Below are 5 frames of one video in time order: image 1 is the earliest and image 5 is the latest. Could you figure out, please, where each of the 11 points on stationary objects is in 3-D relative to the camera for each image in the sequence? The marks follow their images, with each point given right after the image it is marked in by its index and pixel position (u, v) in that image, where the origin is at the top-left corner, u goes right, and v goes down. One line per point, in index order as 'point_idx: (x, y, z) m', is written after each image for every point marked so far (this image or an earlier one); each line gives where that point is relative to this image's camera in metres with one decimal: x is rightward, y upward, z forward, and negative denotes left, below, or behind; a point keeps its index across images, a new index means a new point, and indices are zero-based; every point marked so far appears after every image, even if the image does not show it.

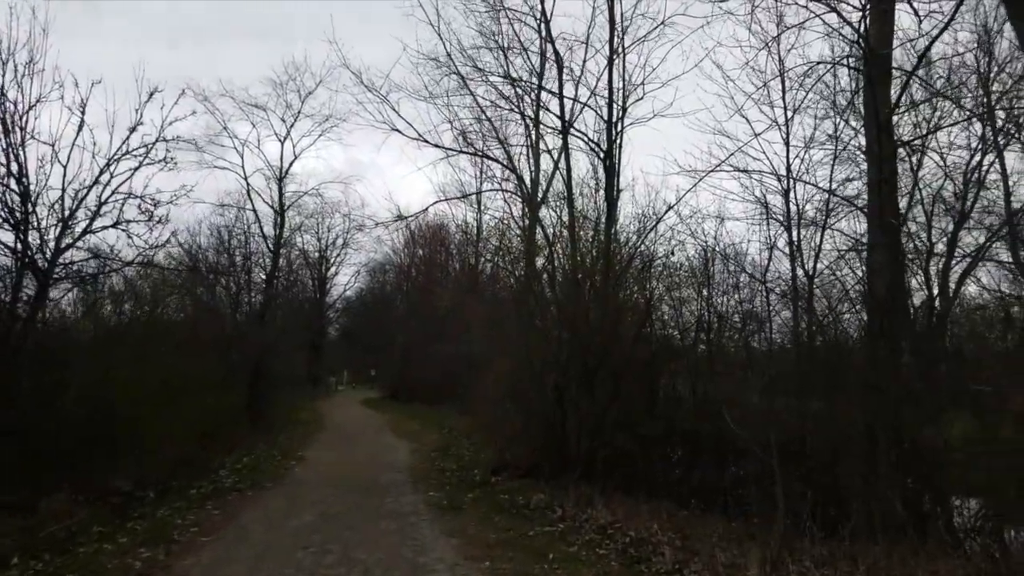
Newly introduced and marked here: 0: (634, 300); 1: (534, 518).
0: (+1.8, -0.2, +12.2) m
1: (+0.2, -2.5, +8.8) m
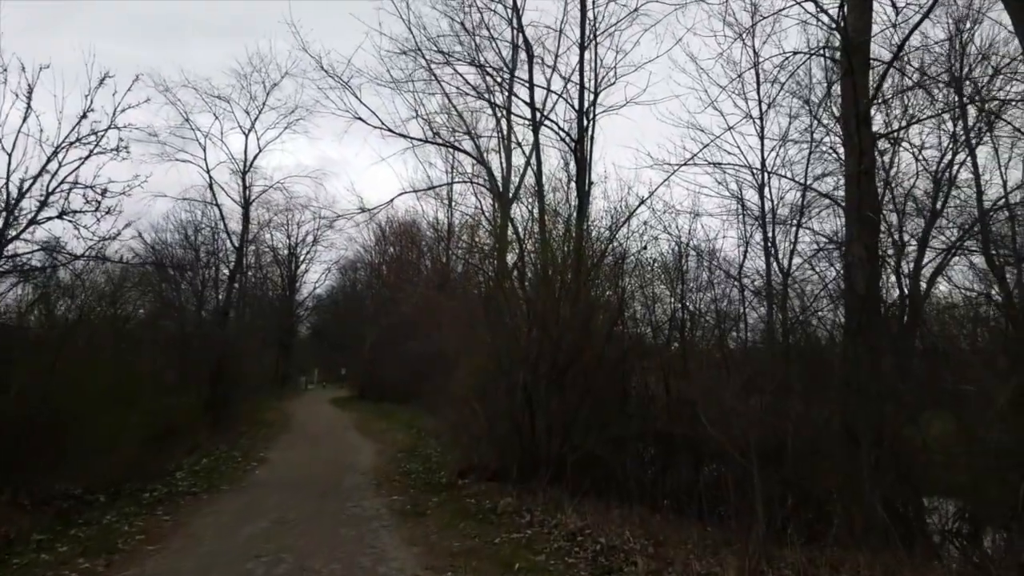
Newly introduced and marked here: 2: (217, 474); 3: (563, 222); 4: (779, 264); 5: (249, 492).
0: (+1.3, -0.1, +11.9) m
1: (-0.1, -2.4, +8.4) m
2: (-4.7, -3.0, +13.1) m
3: (+0.7, +0.9, +11.8) m
4: (+4.7, +0.4, +14.6) m
5: (-3.7, -2.8, +11.4) m
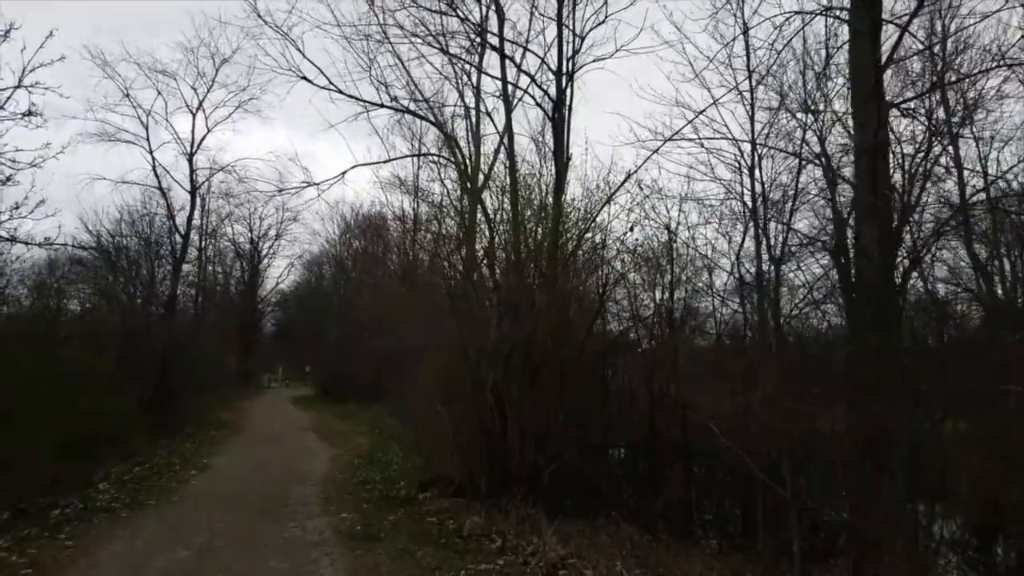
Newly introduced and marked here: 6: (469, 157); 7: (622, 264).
0: (+0.9, 0.0, +10.6) m
1: (-0.4, -2.3, +7.1) m
2: (-5.2, -2.8, +11.6) m
3: (+0.3, +1.1, +10.5) m
4: (+4.2, +0.6, +13.4) m
5: (-4.1, -2.7, +10.0) m
6: (-0.6, +1.8, +11.5) m
7: (+1.5, +0.3, +11.5) m
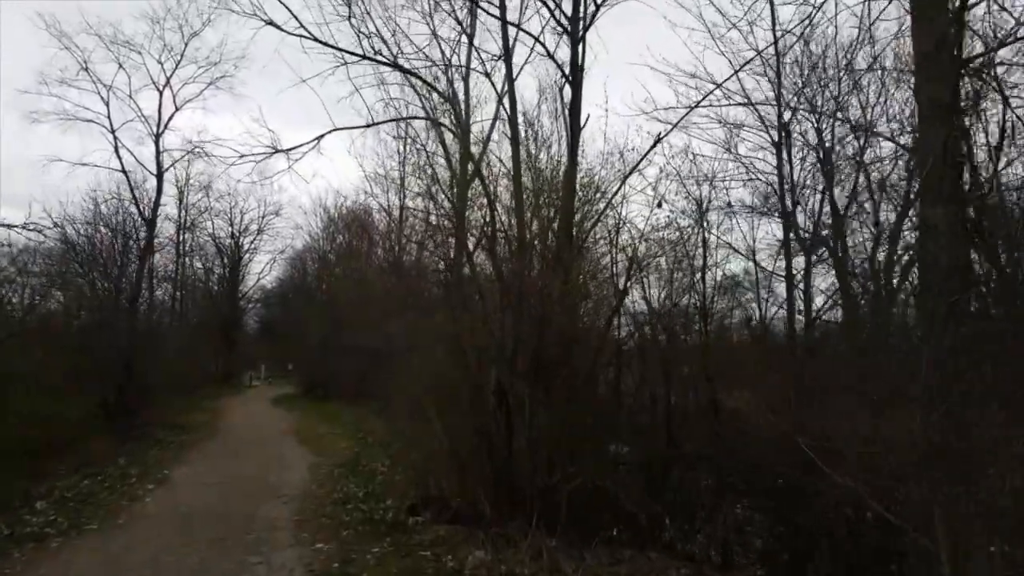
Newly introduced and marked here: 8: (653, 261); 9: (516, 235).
0: (+1.0, +0.2, +9.2) m
1: (-0.3, -2.1, +5.6) m
2: (-5.1, -2.7, +10.0) m
3: (+0.4, +1.2, +9.1) m
4: (+4.2, +0.7, +12.0) m
5: (-4.0, -2.5, +8.5) m
6: (-0.6, +2.0, +10.1) m
7: (+1.6, +0.5, +10.1) m
8: (+1.8, +0.4, +10.5) m
9: (+0.1, +0.6, +8.8) m
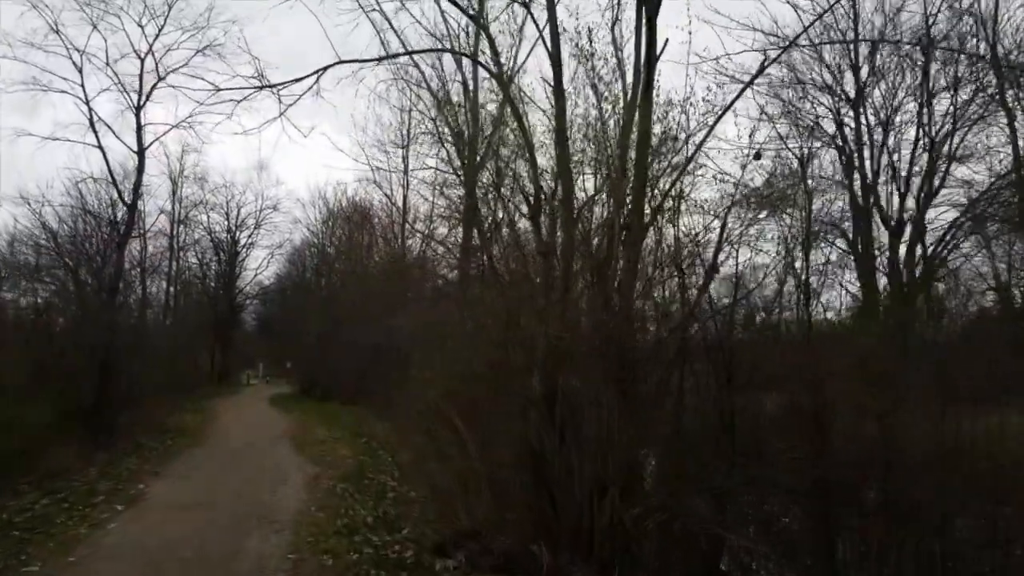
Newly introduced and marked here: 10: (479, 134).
0: (+1.4, +0.4, +7.3) m
1: (+0.1, -2.0, +3.8) m
2: (-4.7, -2.5, +8.2) m
3: (+0.8, +1.4, +7.3) m
4: (+4.6, +0.9, +10.2) m
5: (-3.6, -2.3, +6.7) m
6: (-0.1, +2.2, +8.2) m
7: (+2.0, +0.7, +8.3) m
8: (+2.2, +0.5, +8.7) m
9: (+0.5, +0.8, +7.0) m
10: (-0.4, +1.7, +8.8) m
